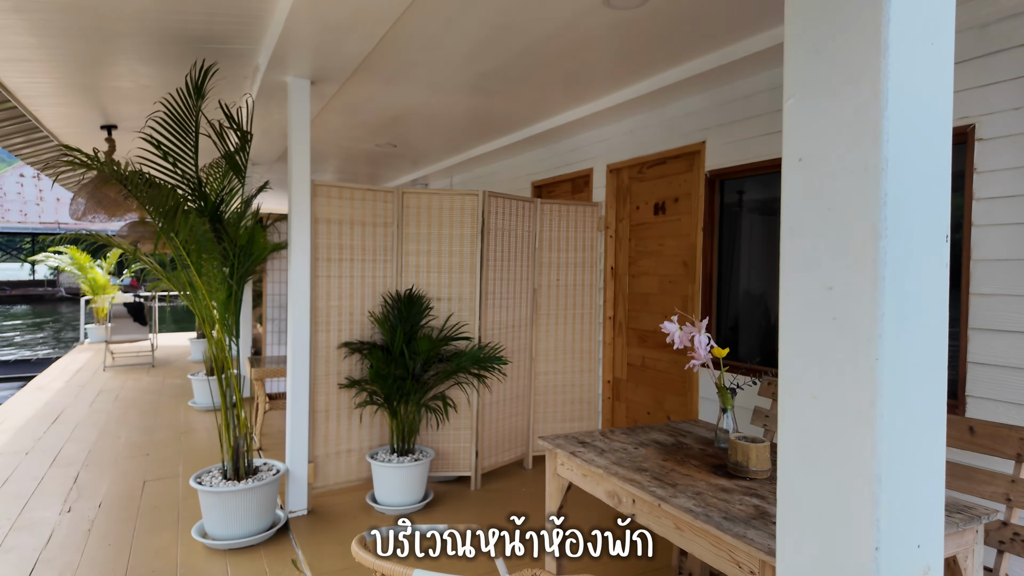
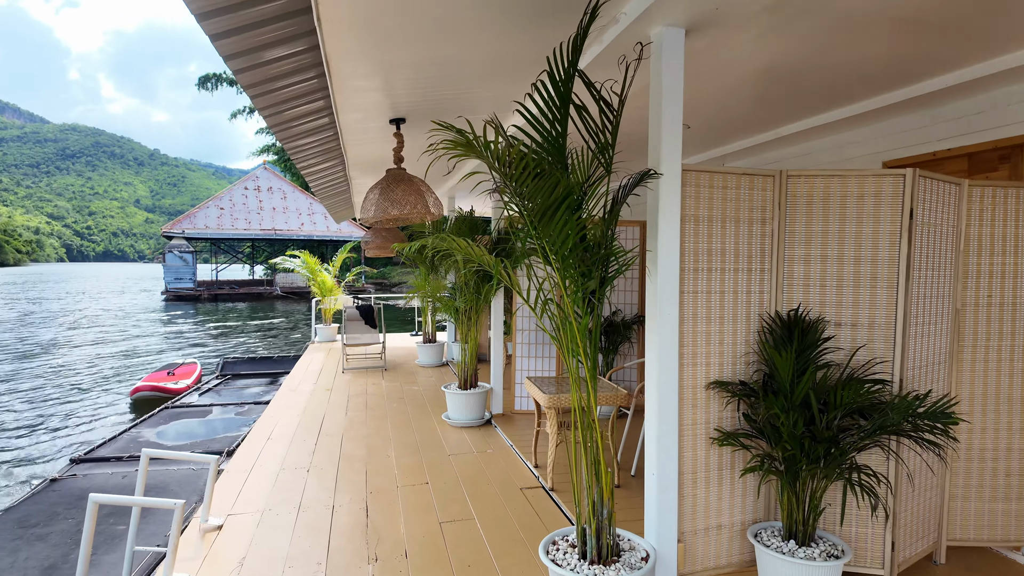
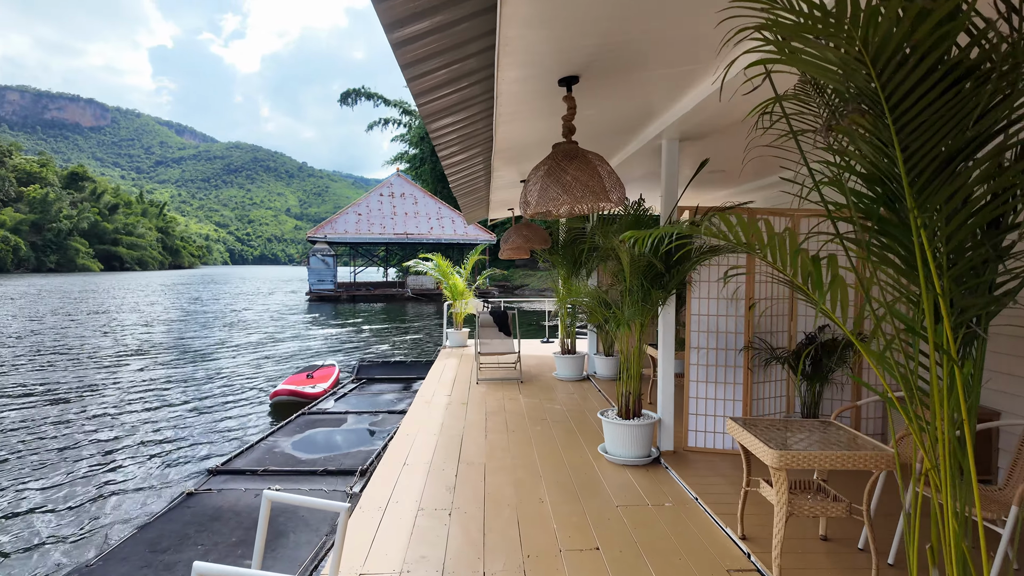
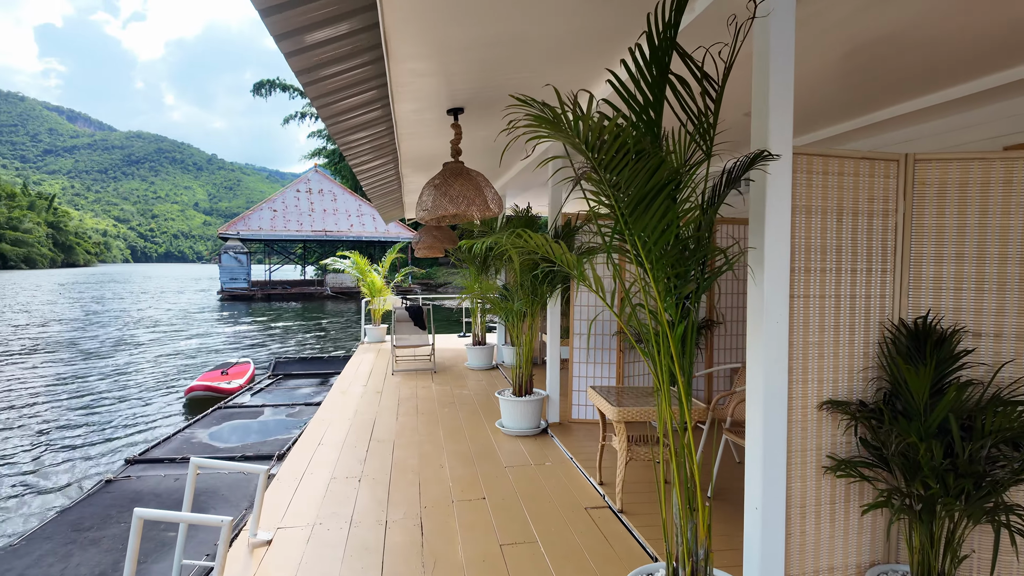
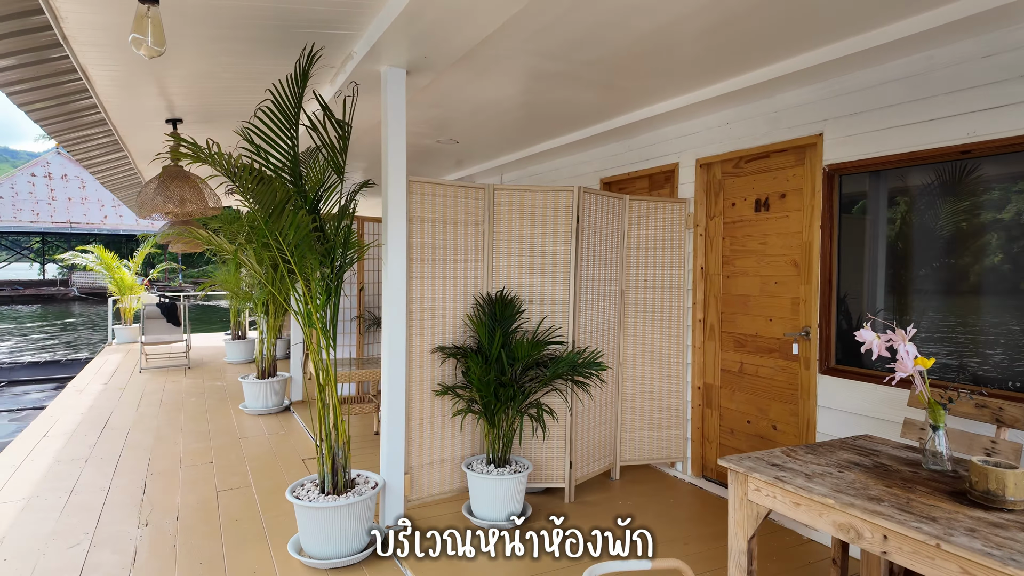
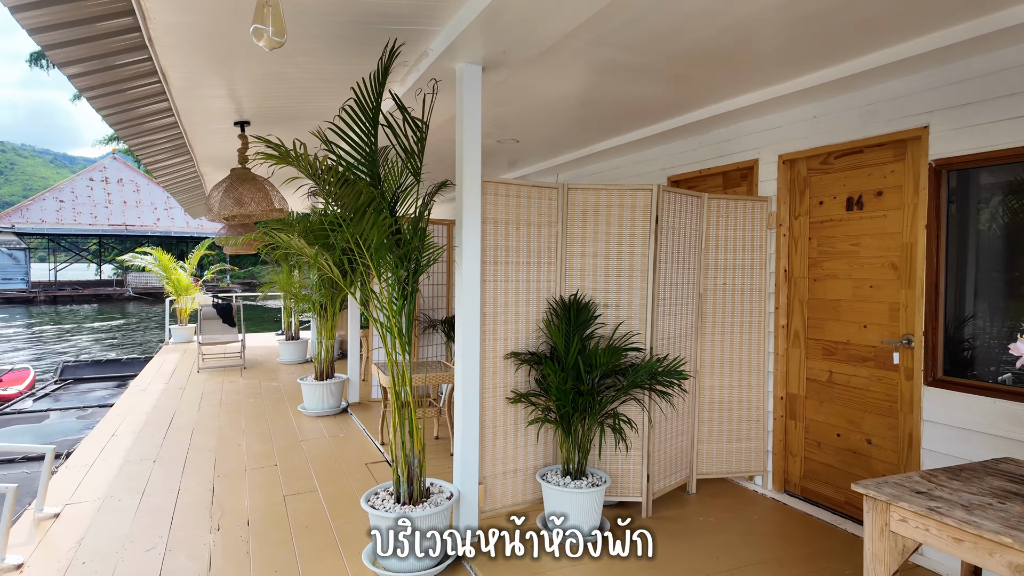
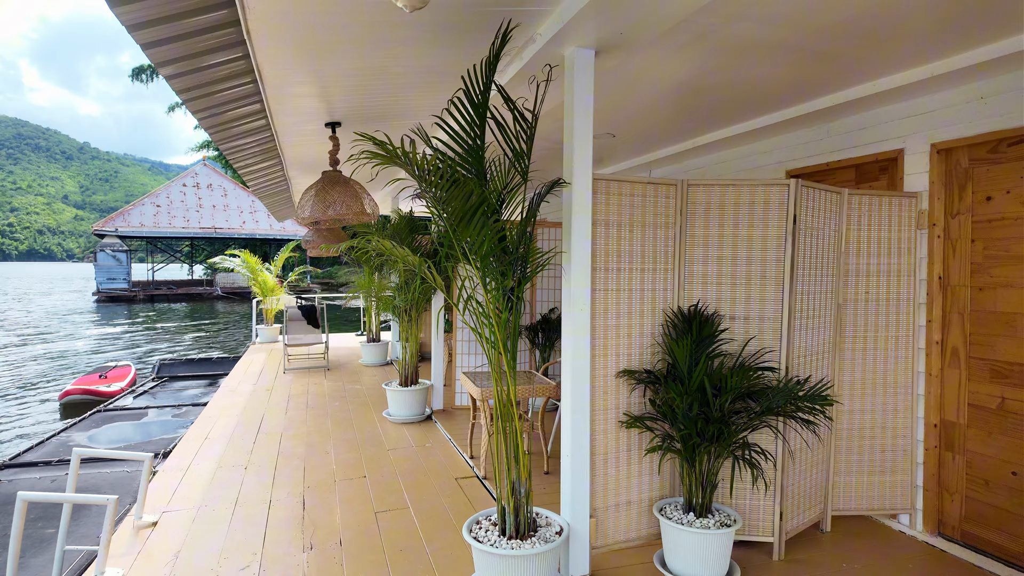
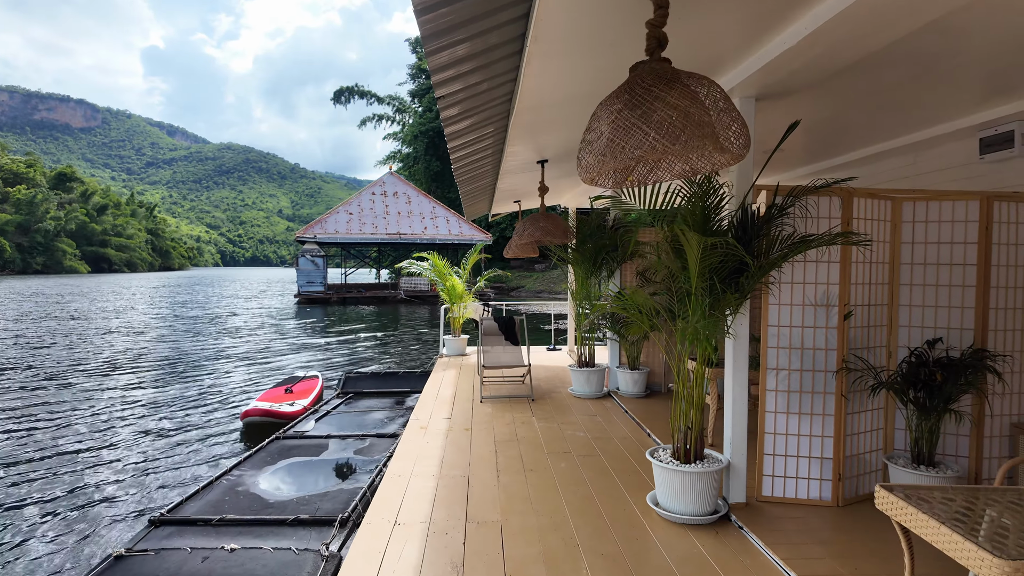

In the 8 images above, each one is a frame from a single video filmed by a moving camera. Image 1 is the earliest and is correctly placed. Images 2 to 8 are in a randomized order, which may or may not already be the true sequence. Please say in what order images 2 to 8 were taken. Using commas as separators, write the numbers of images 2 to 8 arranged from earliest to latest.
5, 6, 7, 2, 4, 3, 8
